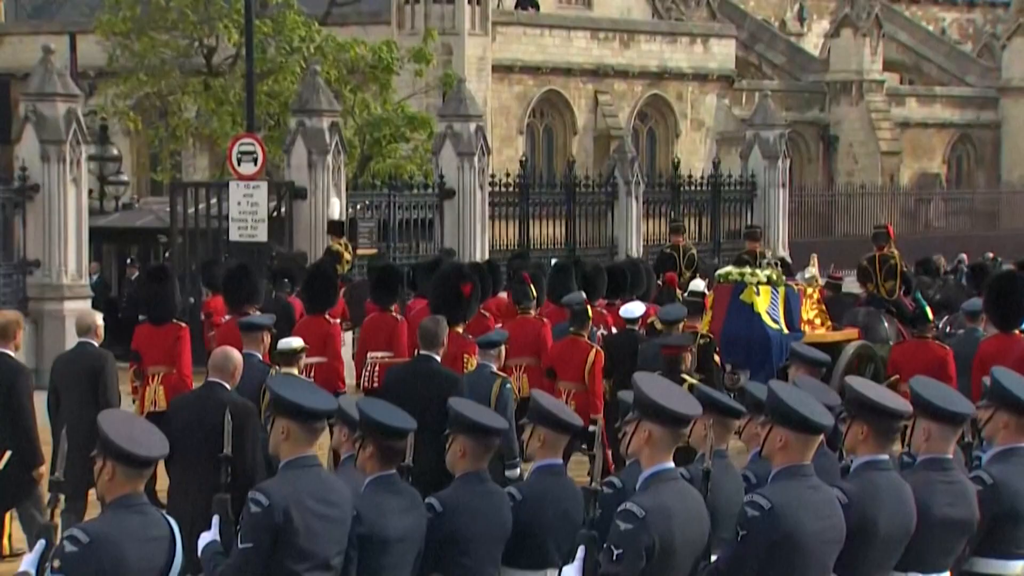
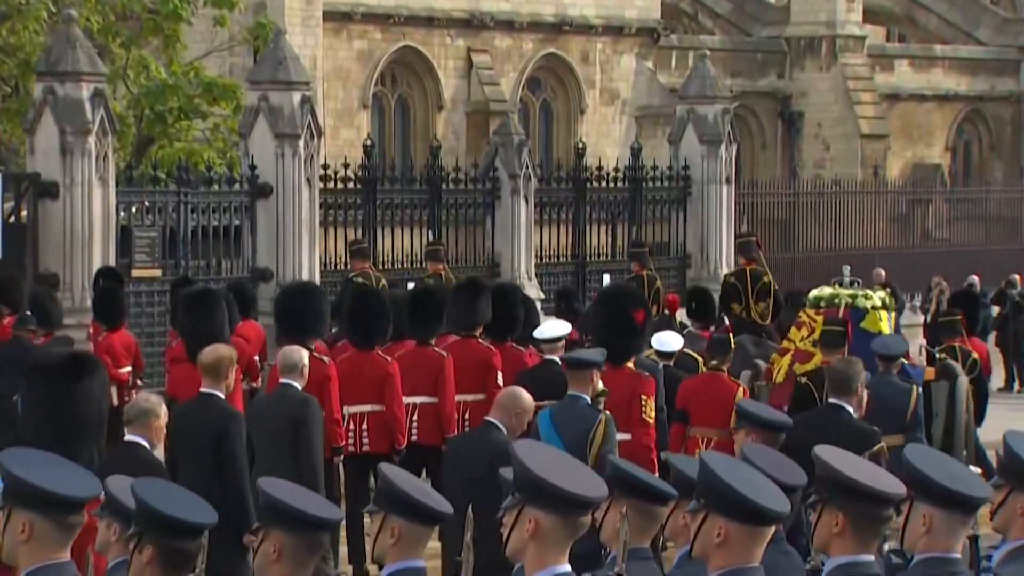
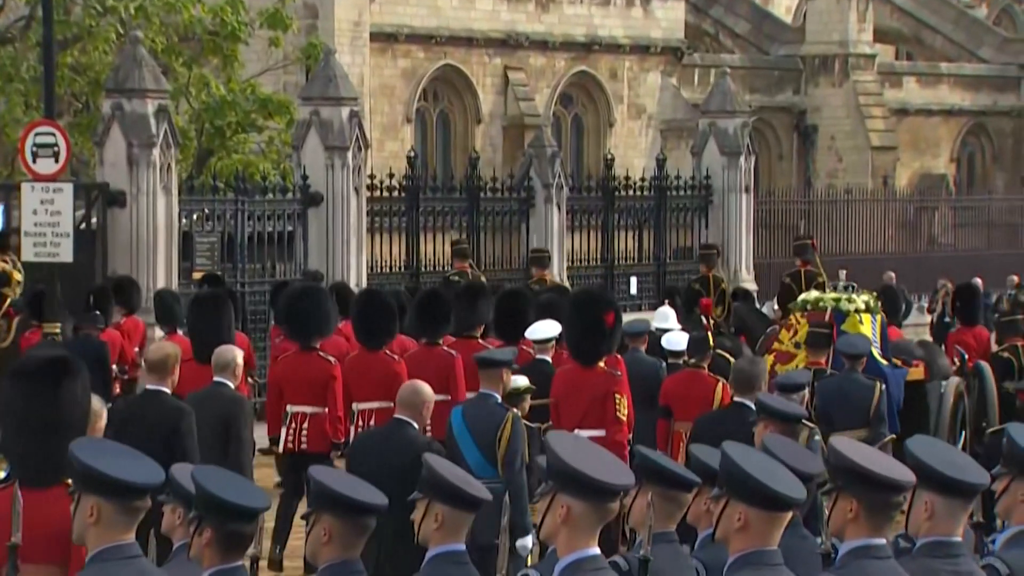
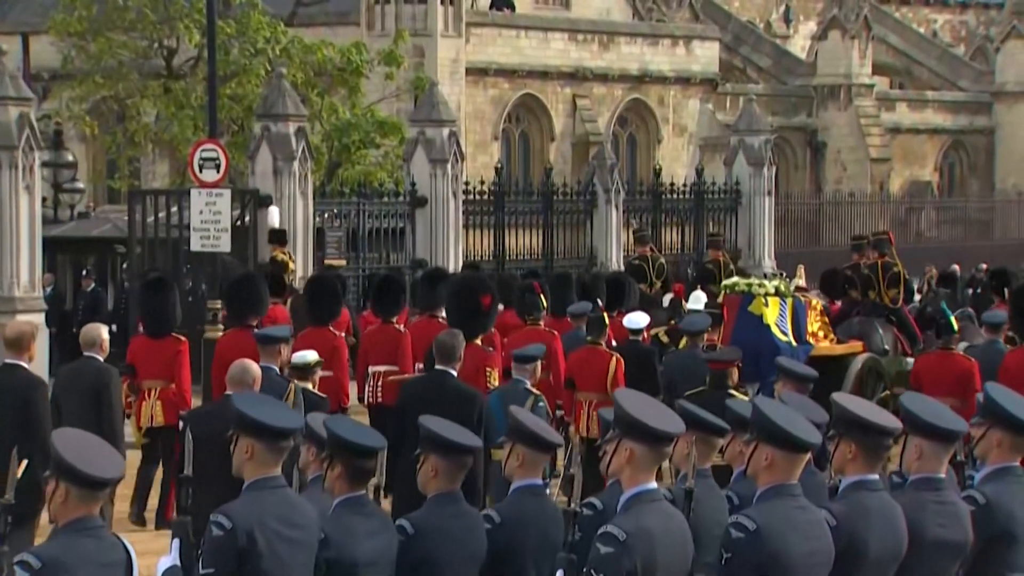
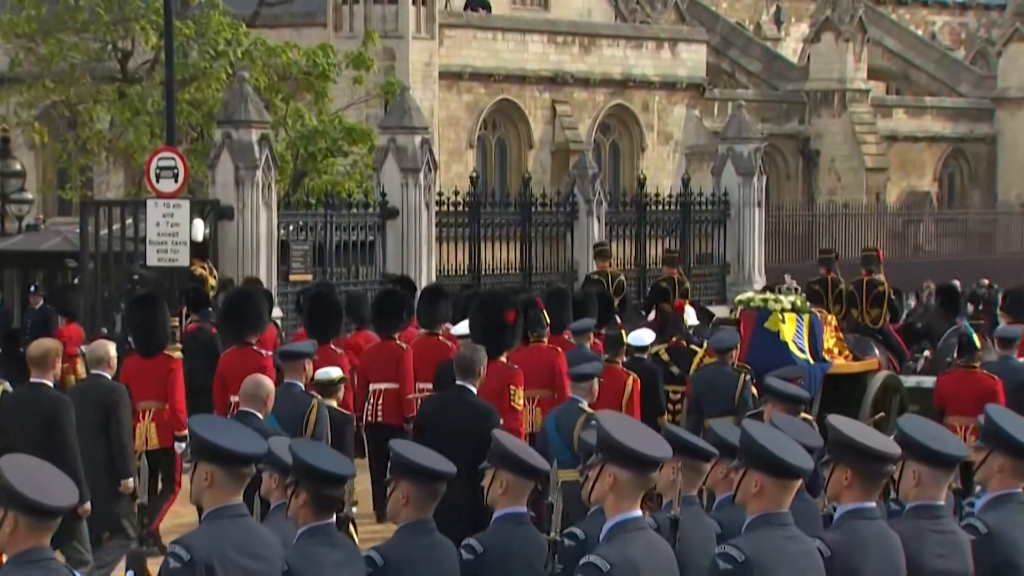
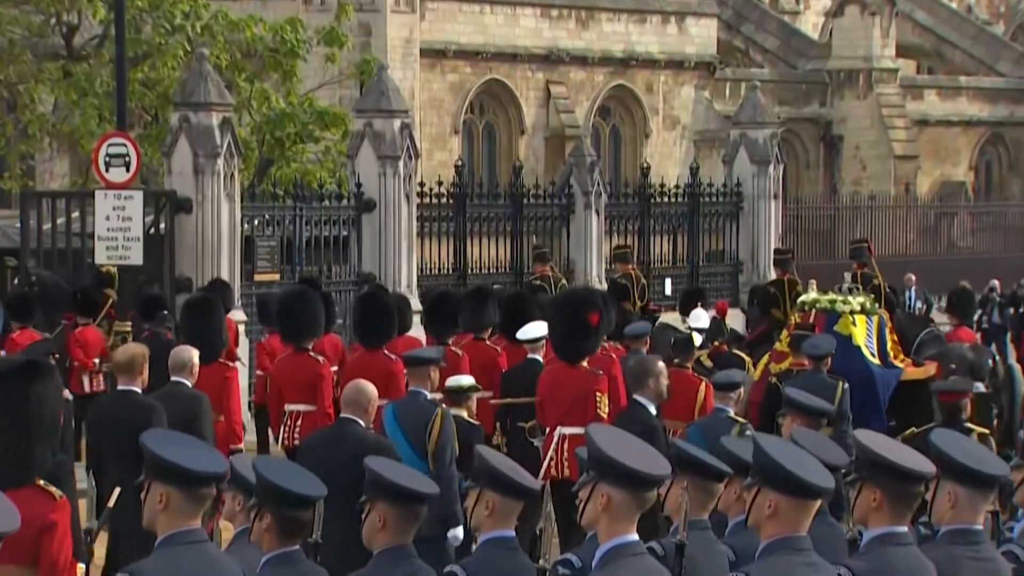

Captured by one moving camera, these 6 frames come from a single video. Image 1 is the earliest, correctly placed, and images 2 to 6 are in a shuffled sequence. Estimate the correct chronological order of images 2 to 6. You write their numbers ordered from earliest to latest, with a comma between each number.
4, 5, 6, 3, 2
